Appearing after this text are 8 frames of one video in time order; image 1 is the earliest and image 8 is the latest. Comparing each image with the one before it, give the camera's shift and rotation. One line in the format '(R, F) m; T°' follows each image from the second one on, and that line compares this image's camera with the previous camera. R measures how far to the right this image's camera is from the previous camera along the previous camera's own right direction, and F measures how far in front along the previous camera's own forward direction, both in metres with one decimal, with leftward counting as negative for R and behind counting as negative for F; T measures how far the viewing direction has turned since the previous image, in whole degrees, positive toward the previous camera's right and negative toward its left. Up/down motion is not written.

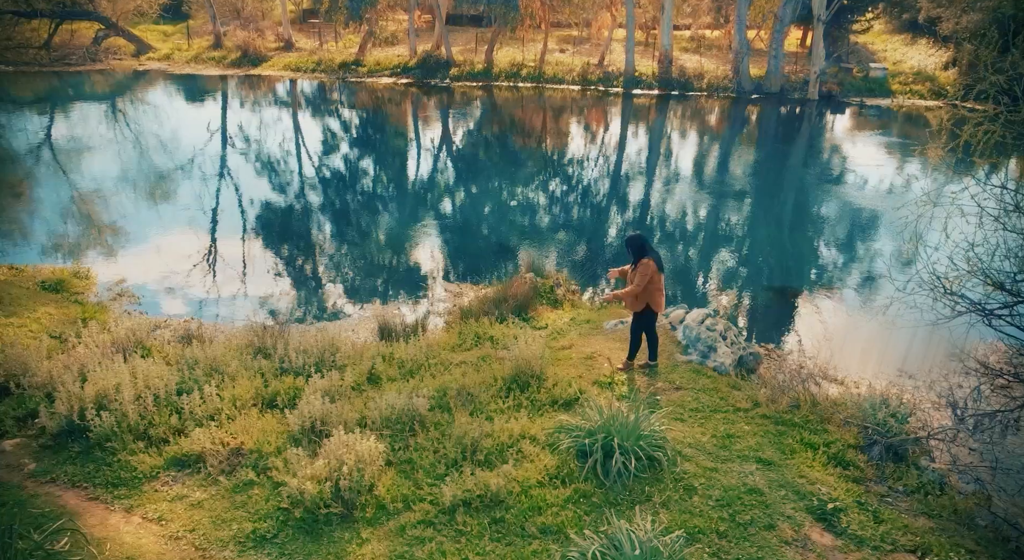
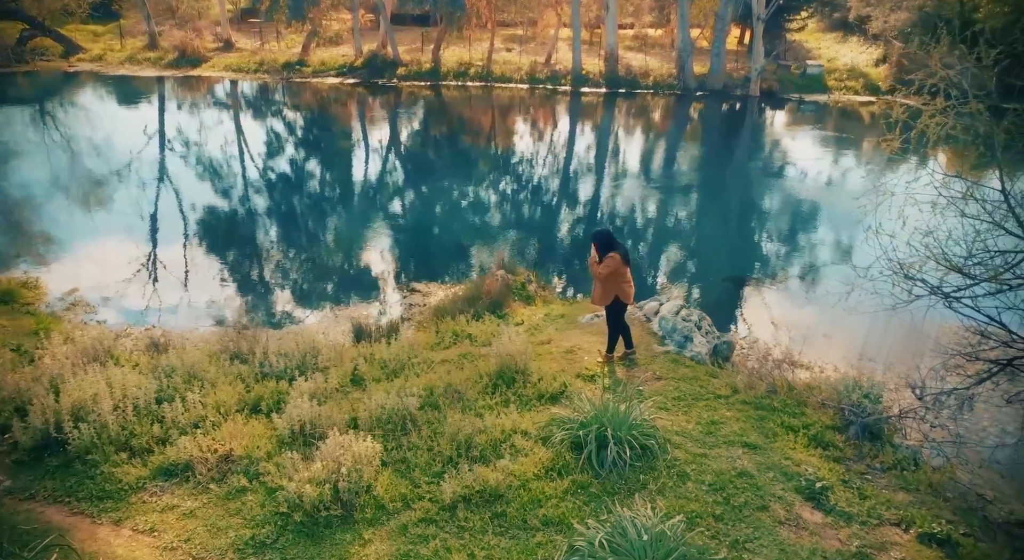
(-0.3, 0.0) m; +4°
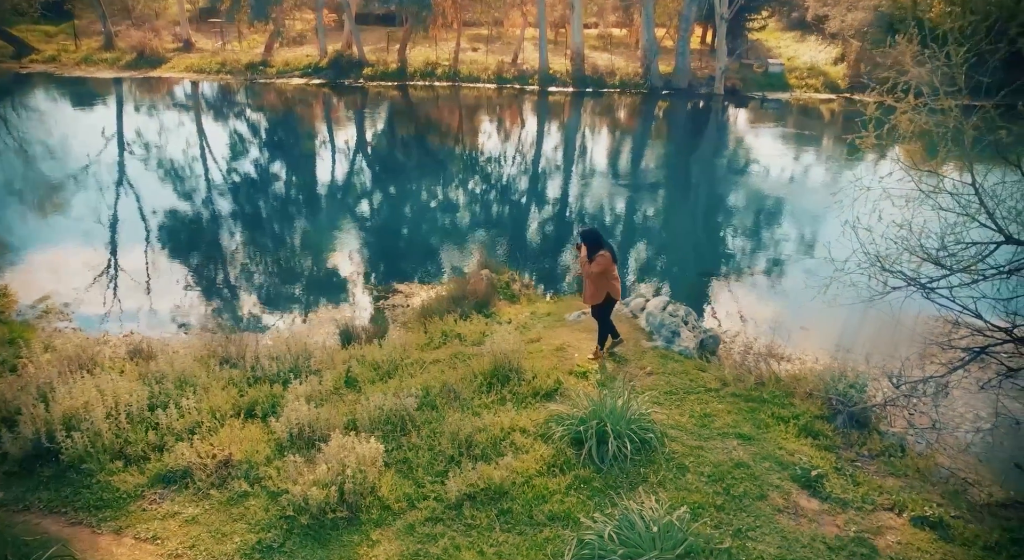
(-0.2, 0.0) m; +3°
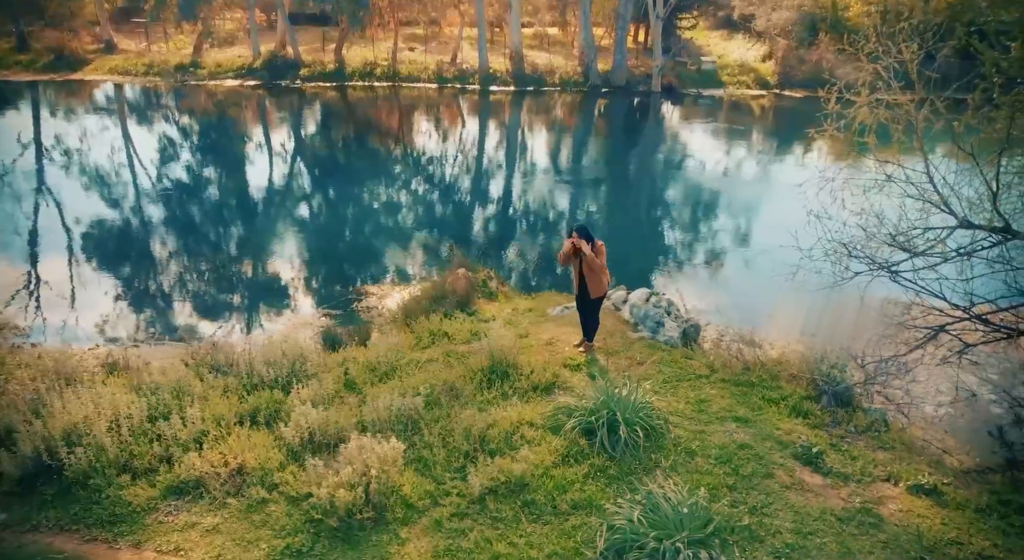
(-0.5, -0.1) m; +5°
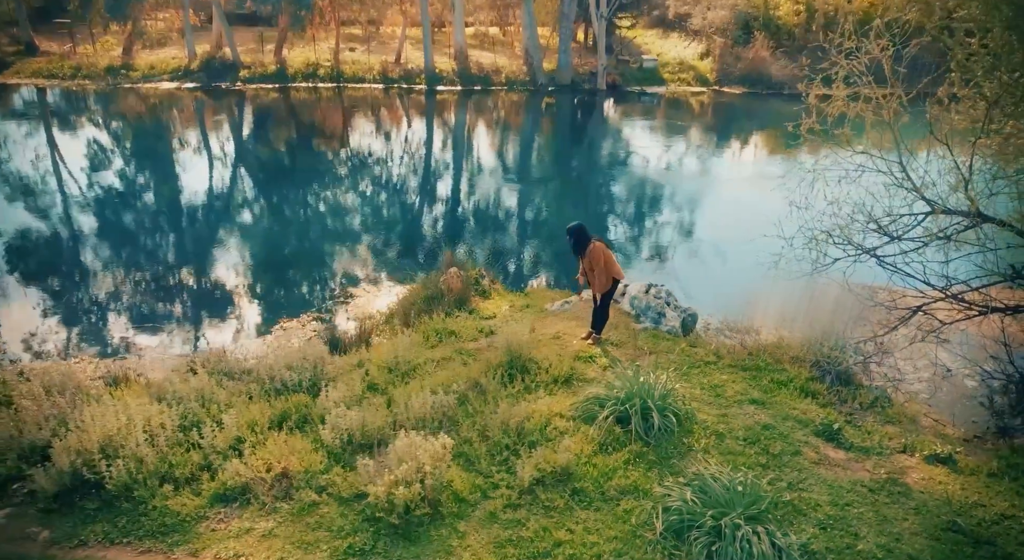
(-0.7, -0.1) m; +4°
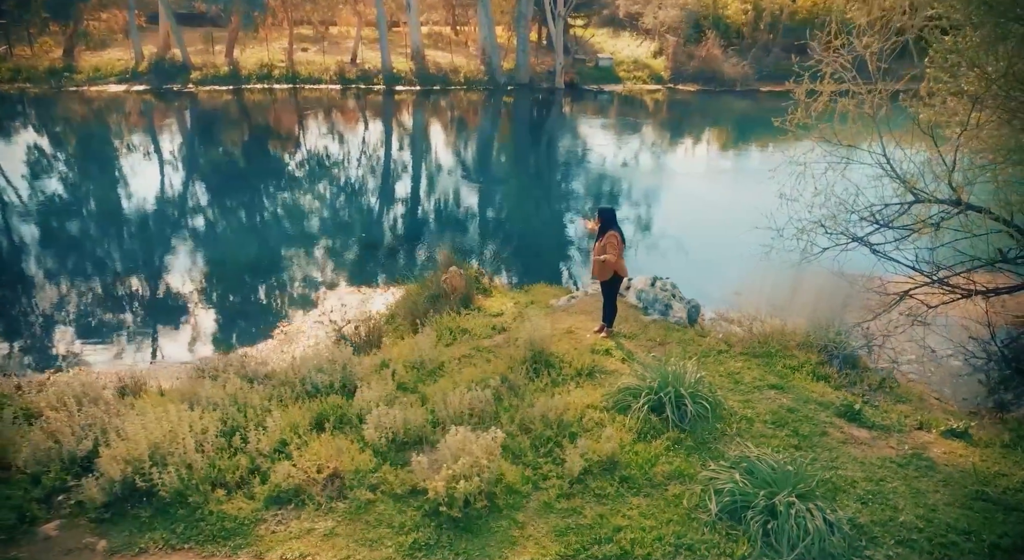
(-0.7, -0.1) m; +3°
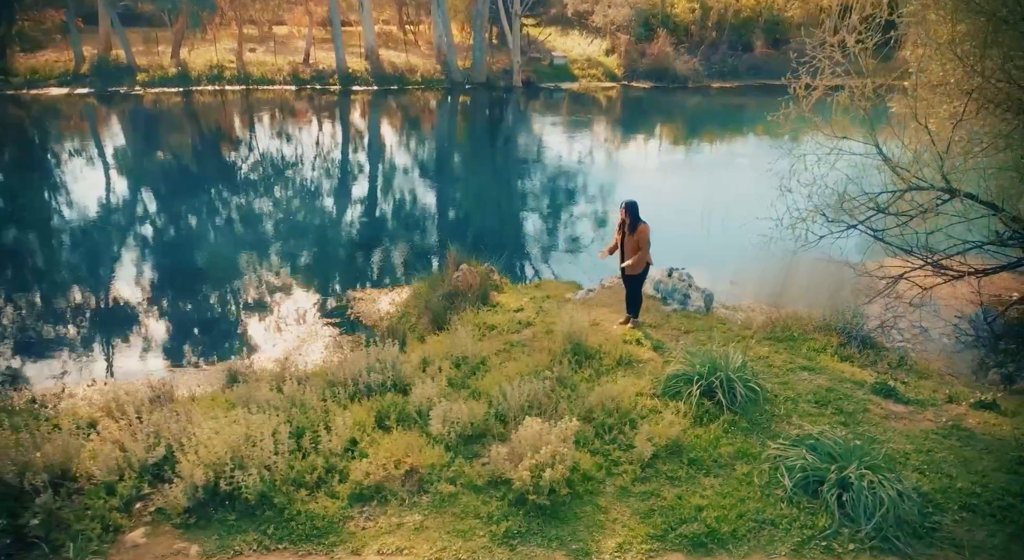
(-0.9, -0.1) m; +4°
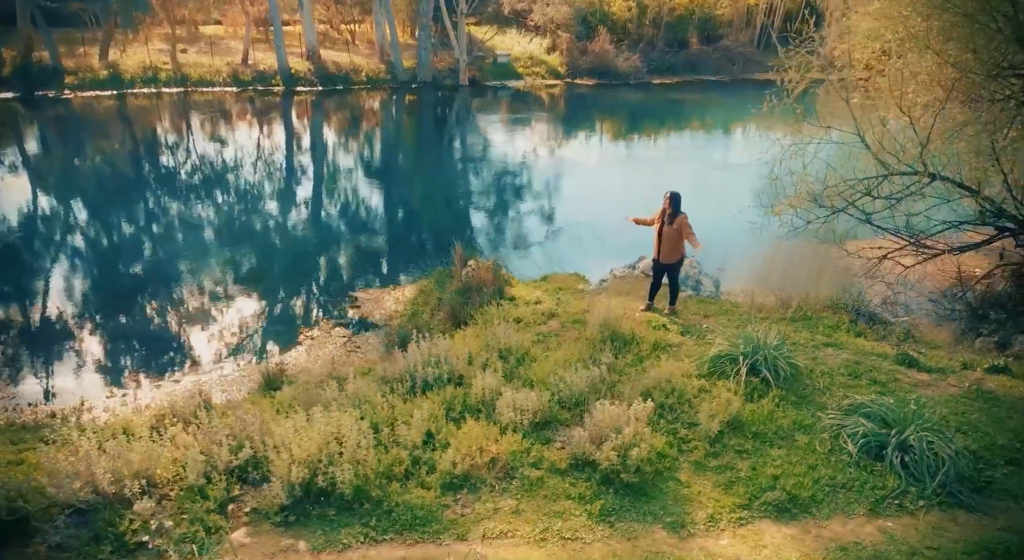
(-1.0, -0.1) m; +5°
